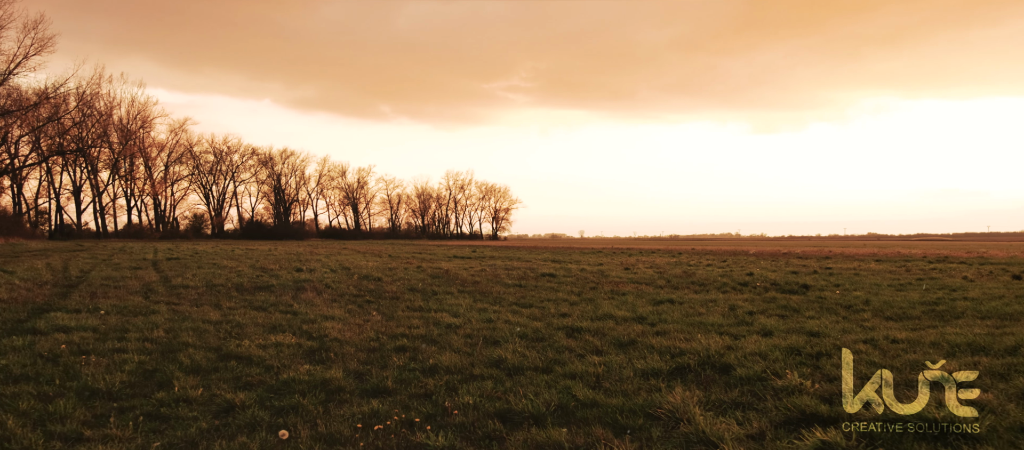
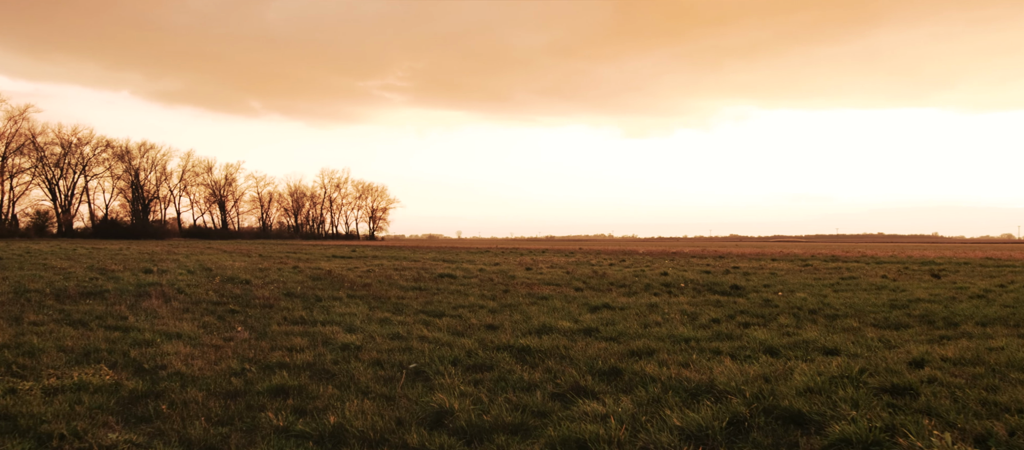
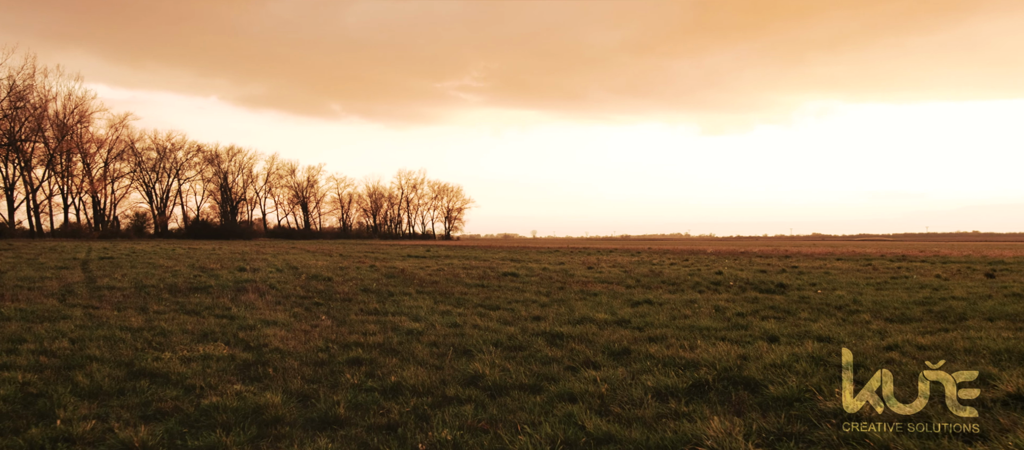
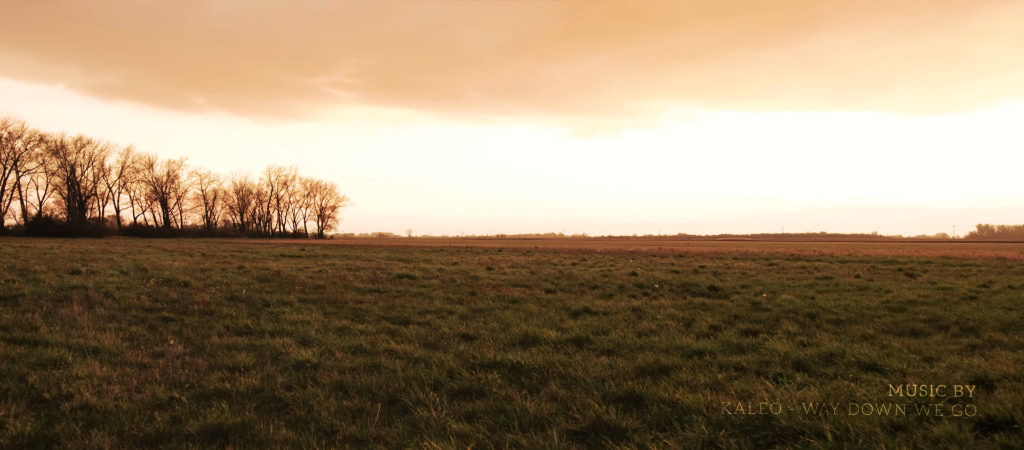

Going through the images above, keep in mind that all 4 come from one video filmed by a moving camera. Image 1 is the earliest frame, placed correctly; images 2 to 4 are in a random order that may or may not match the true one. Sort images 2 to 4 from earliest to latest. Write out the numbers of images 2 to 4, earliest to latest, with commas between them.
3, 2, 4
